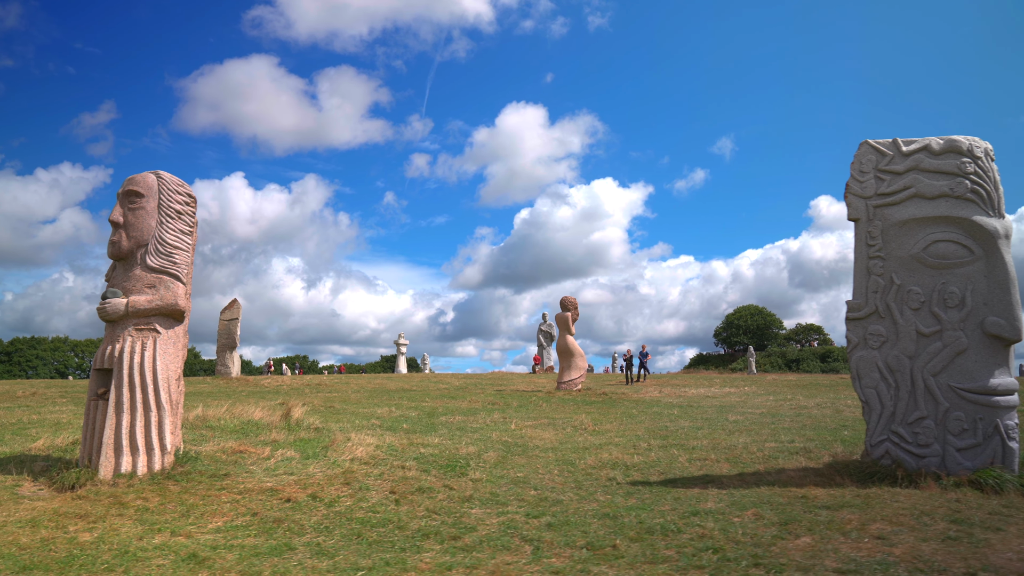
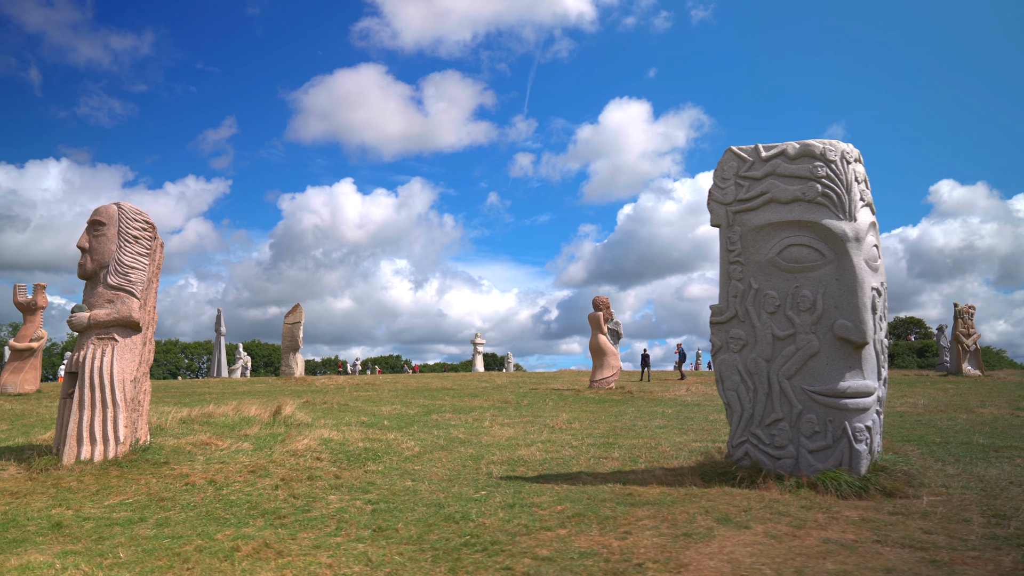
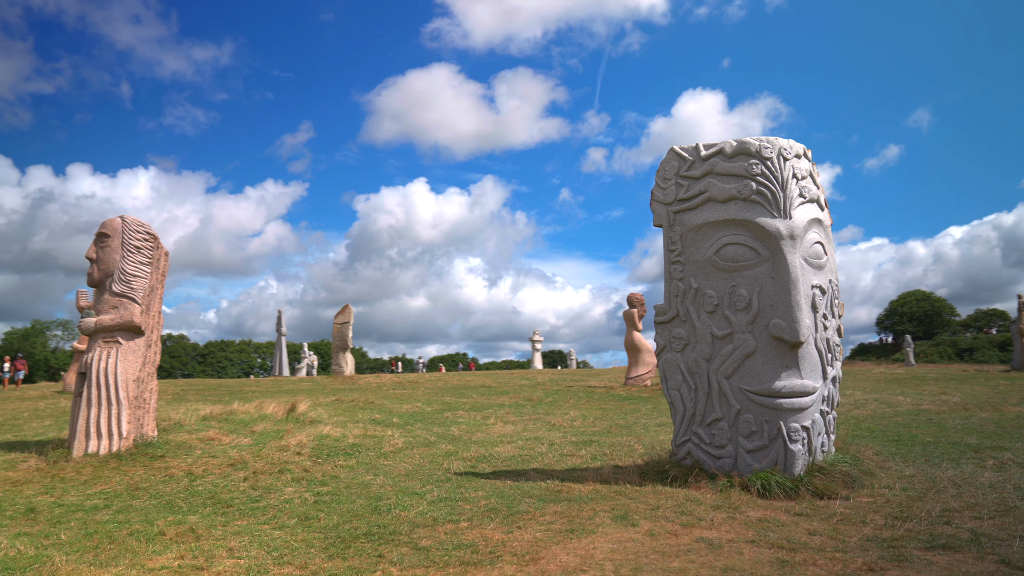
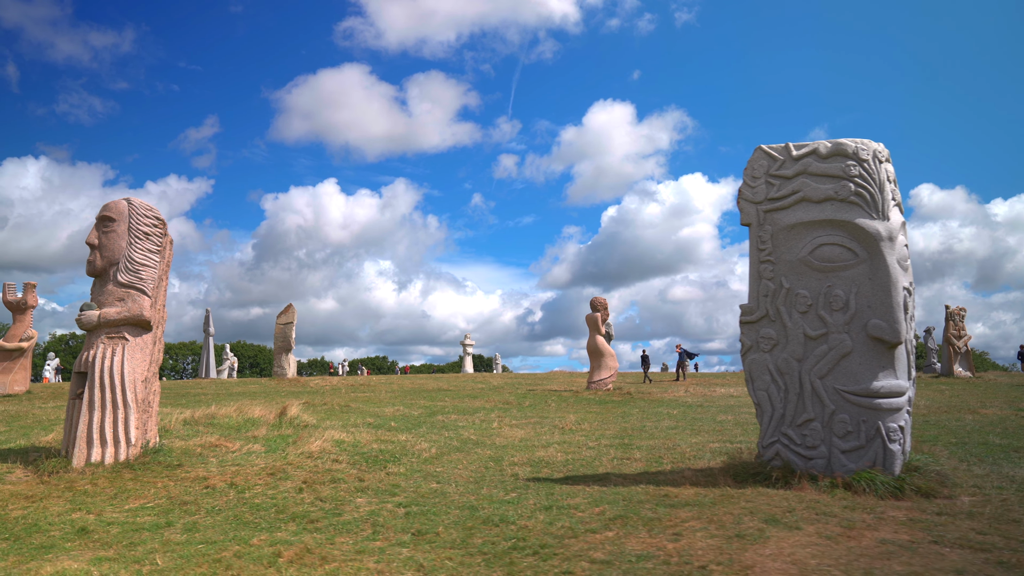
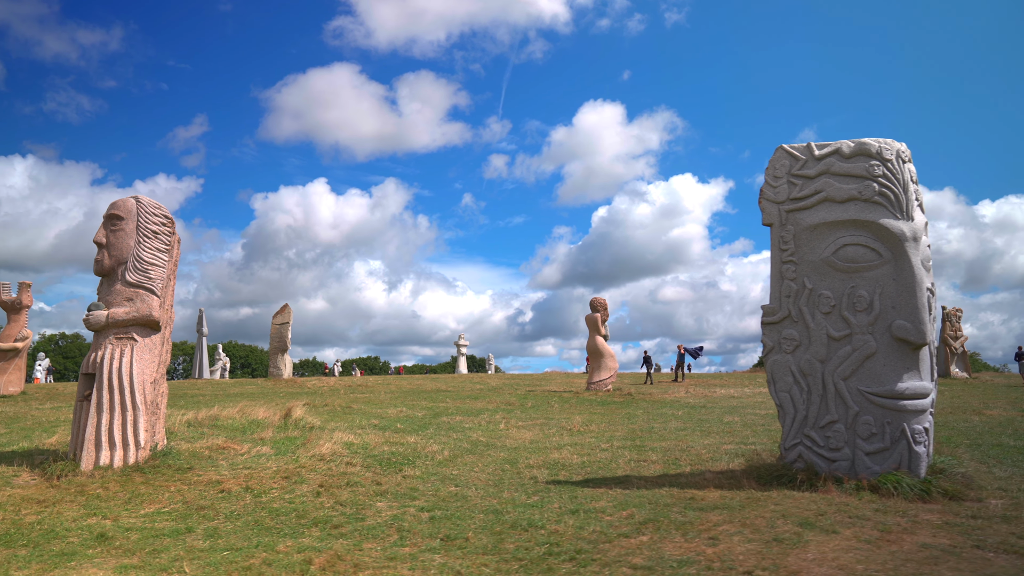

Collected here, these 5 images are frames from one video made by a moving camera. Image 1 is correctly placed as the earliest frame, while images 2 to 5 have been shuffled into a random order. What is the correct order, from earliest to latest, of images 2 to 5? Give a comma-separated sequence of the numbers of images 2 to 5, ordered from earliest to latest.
5, 4, 2, 3
